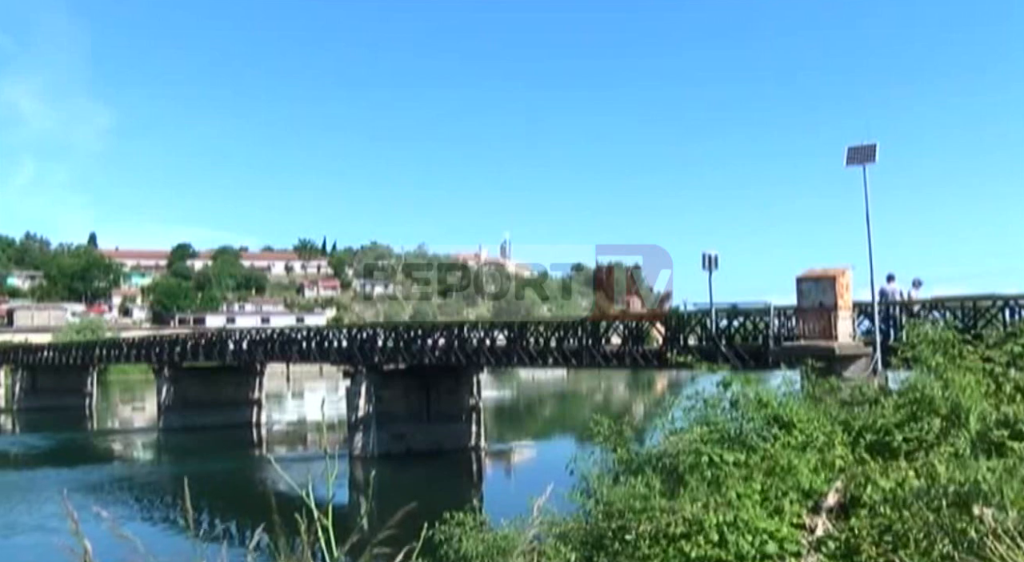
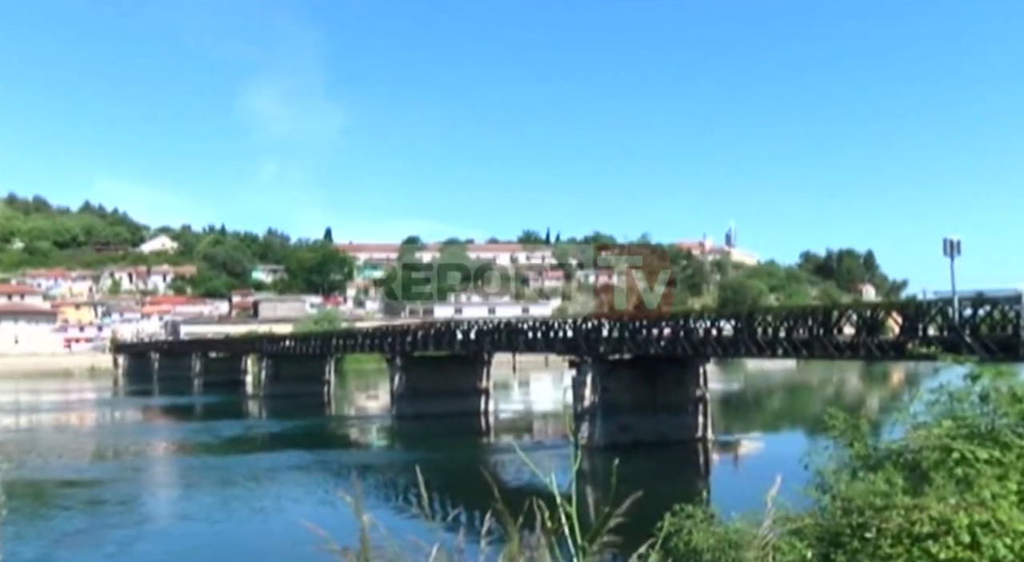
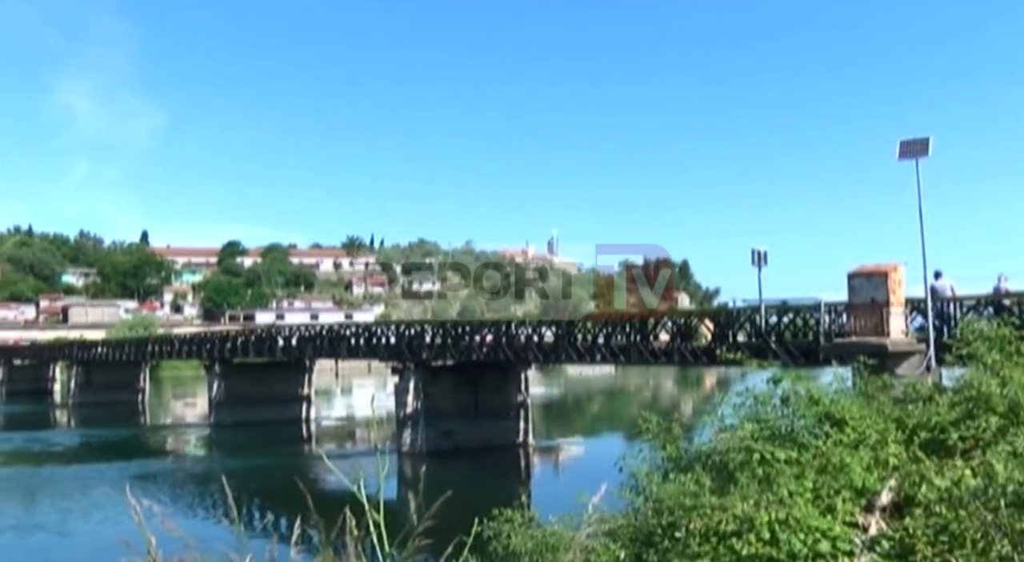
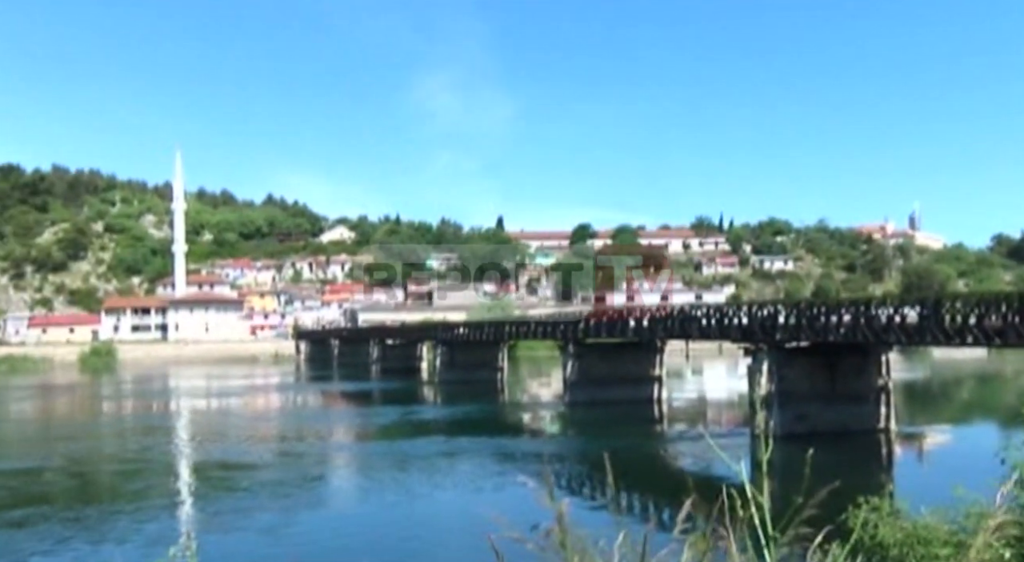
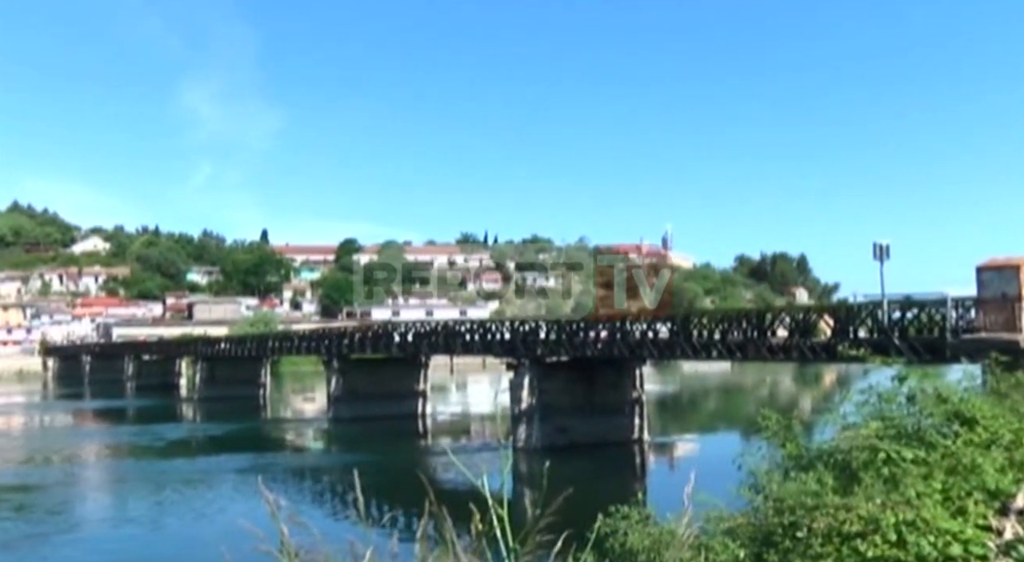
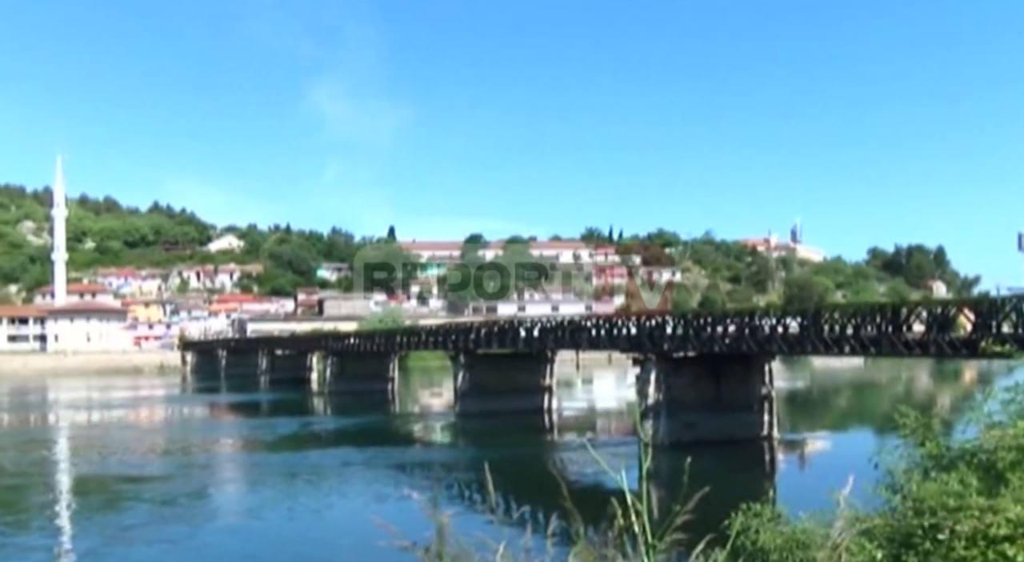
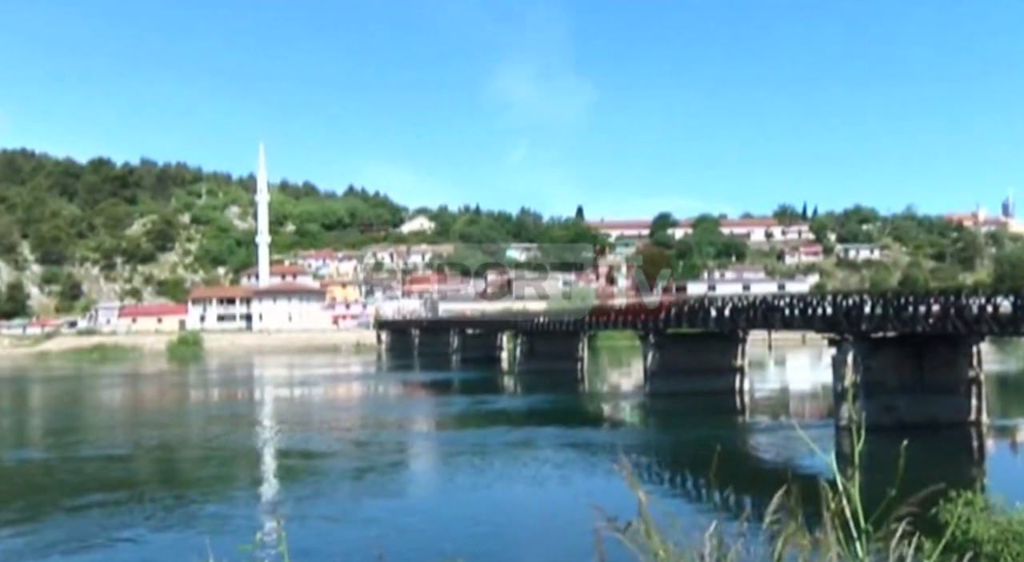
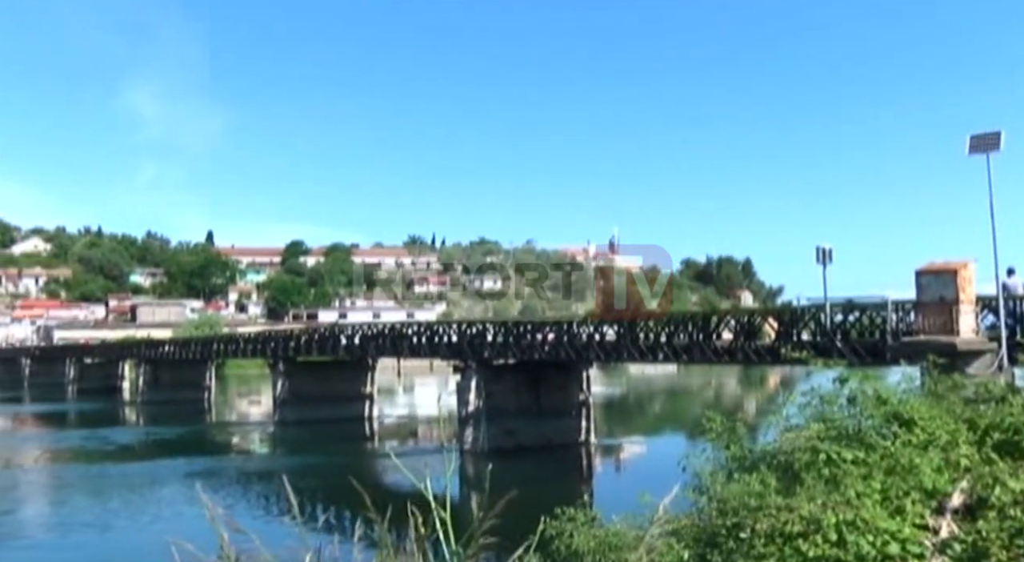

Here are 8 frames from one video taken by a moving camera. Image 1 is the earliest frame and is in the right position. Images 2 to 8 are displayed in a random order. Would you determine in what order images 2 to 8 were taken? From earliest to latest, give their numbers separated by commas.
3, 8, 5, 2, 6, 4, 7
